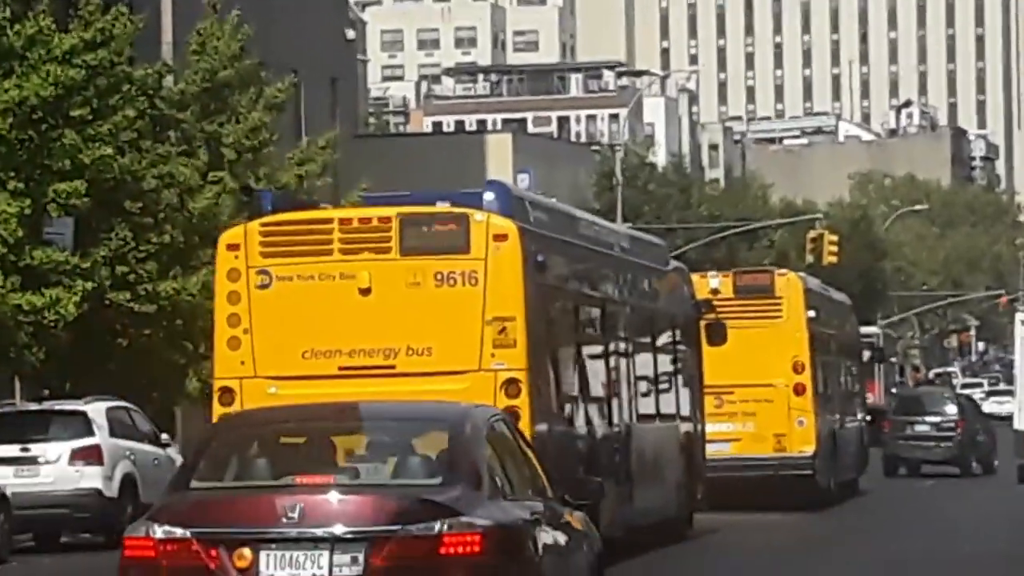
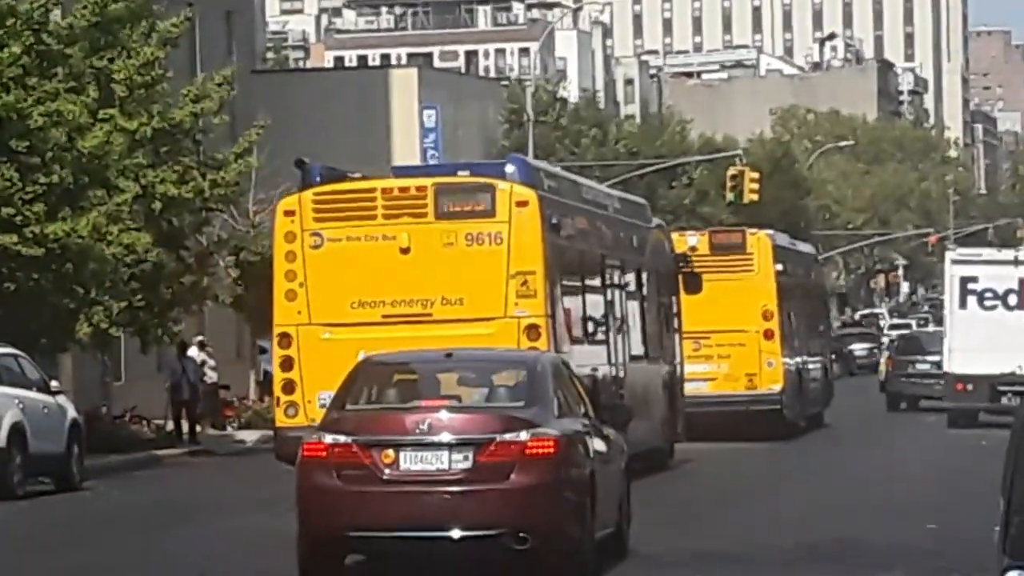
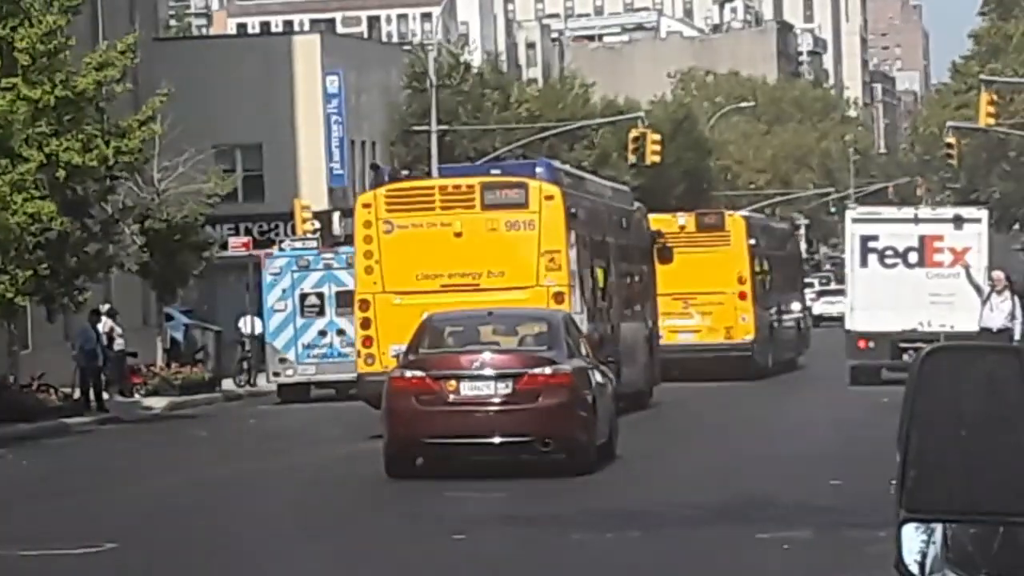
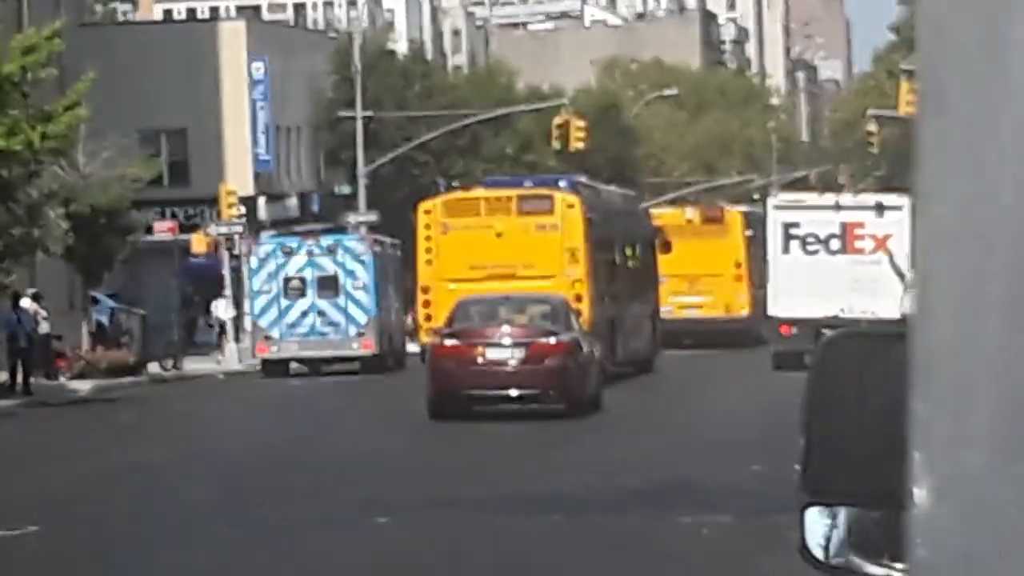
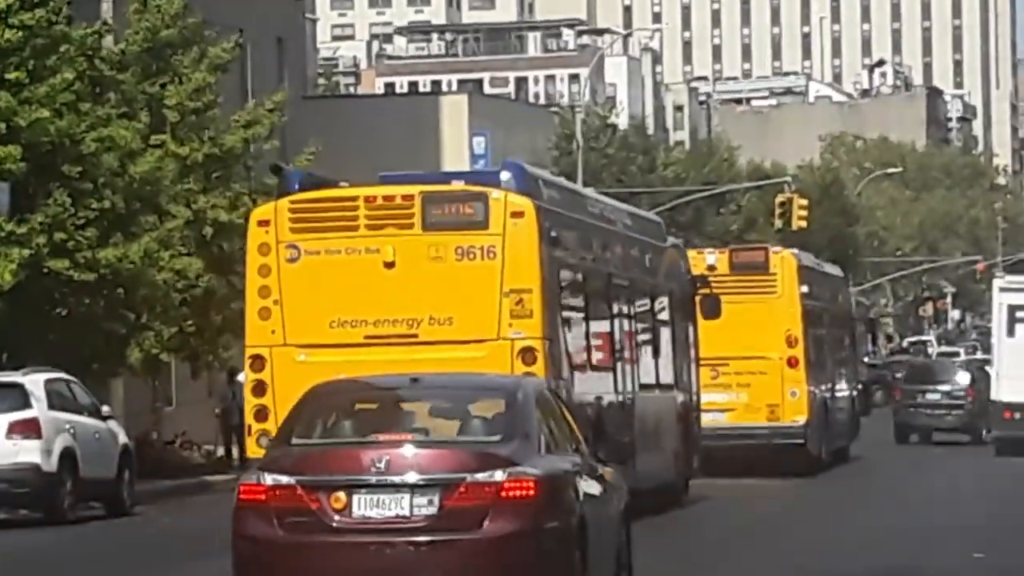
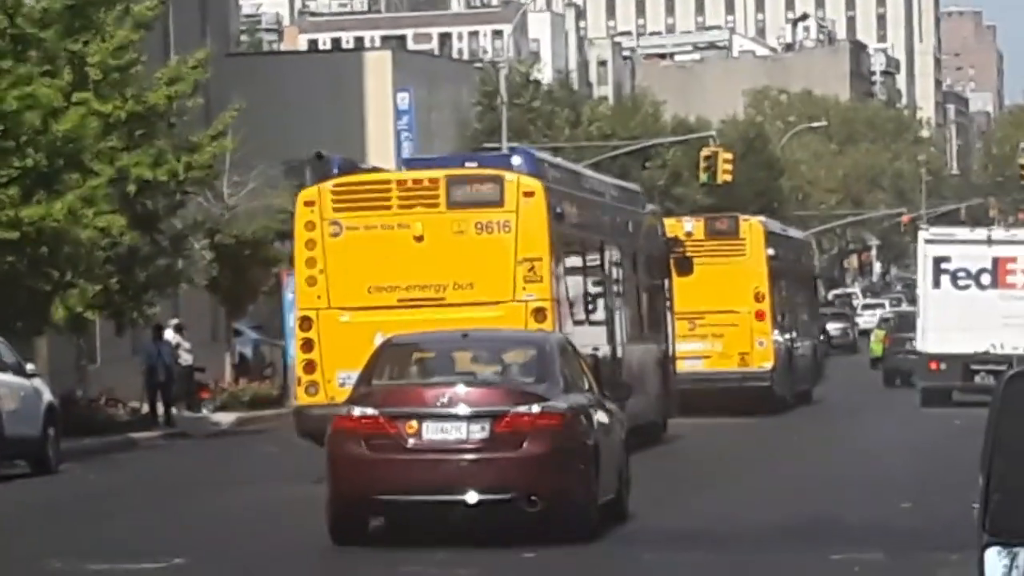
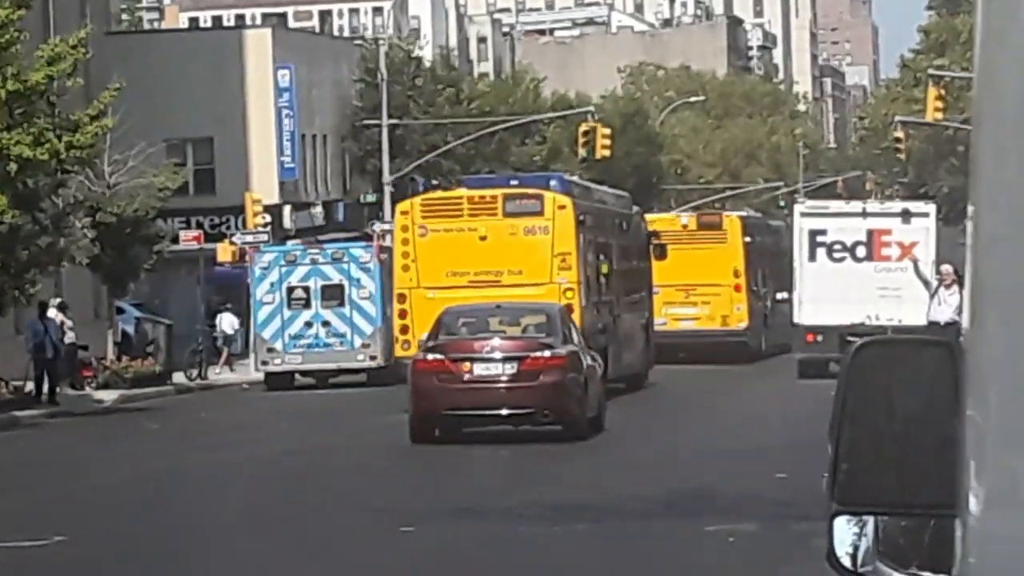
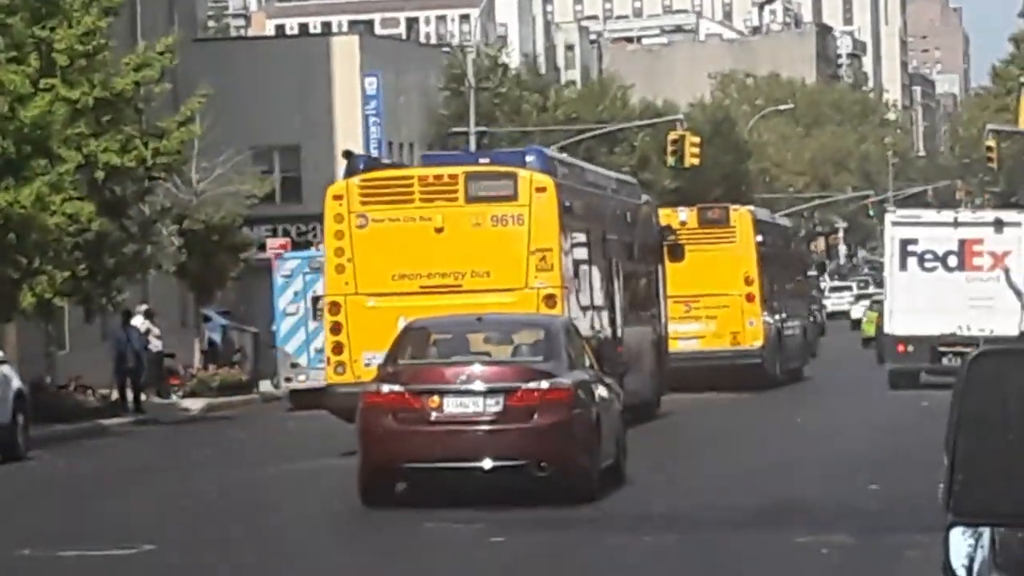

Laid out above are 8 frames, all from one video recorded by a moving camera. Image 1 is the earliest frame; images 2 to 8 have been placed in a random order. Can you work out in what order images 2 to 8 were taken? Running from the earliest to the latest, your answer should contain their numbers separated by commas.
5, 2, 6, 8, 3, 7, 4
